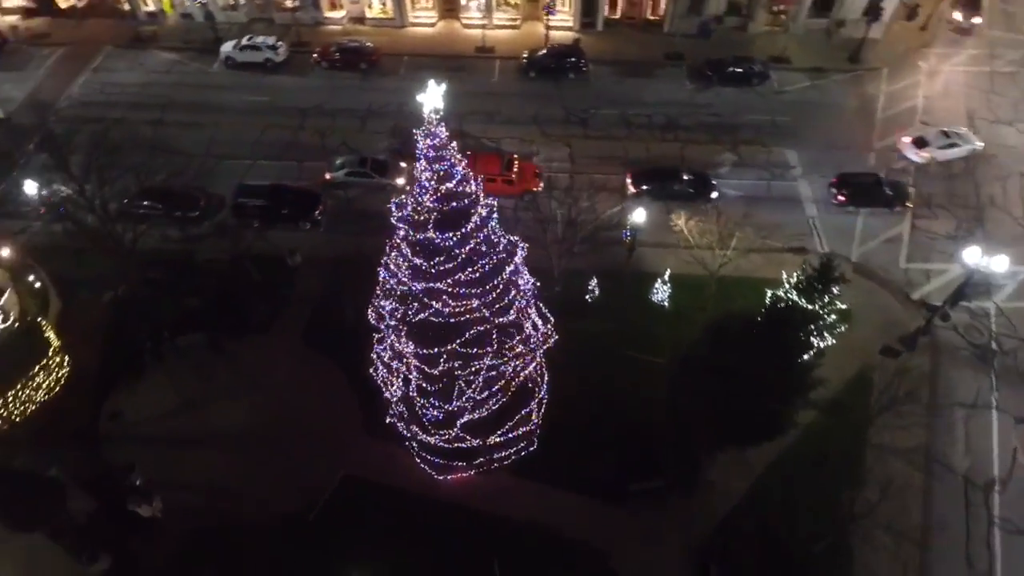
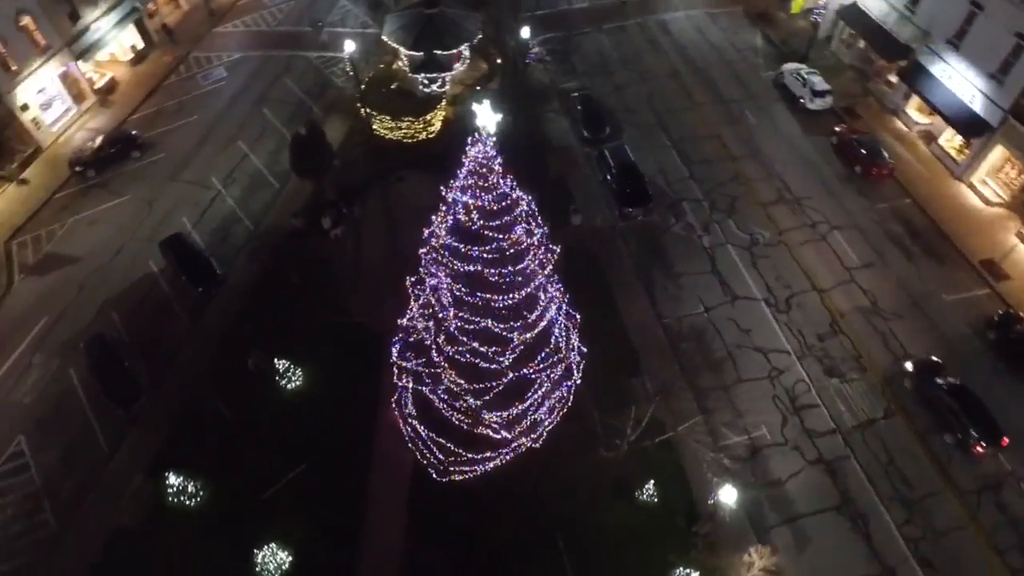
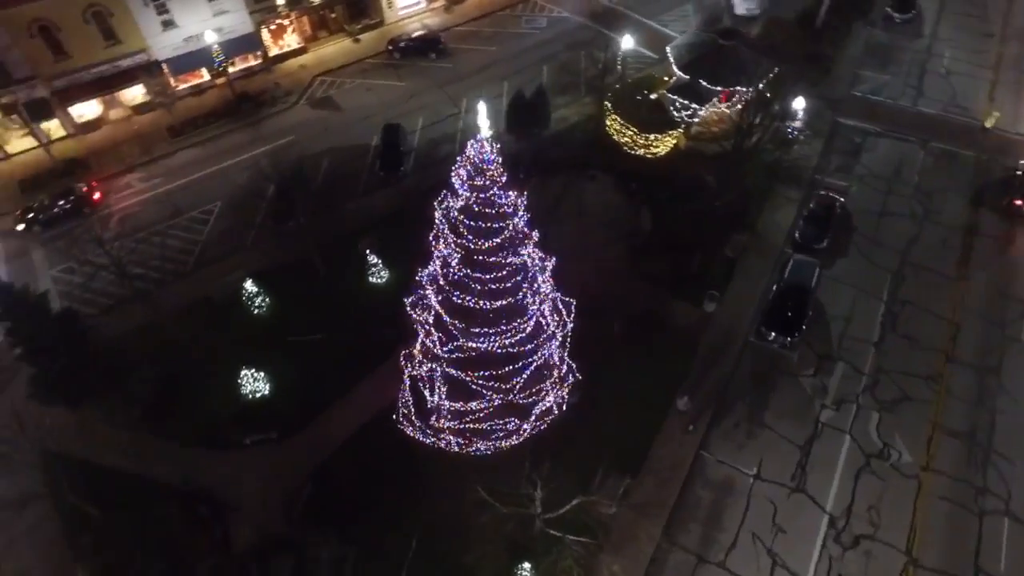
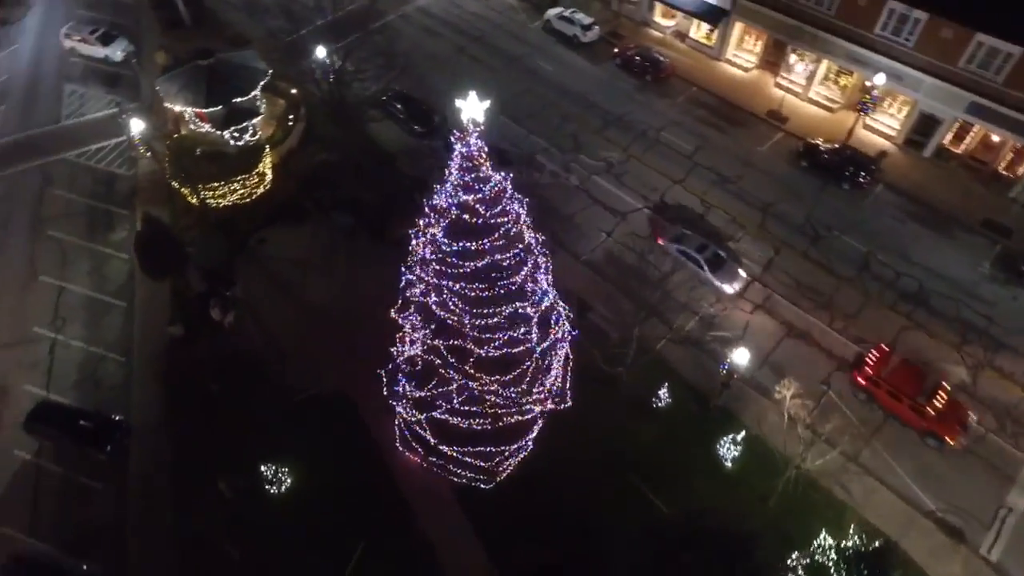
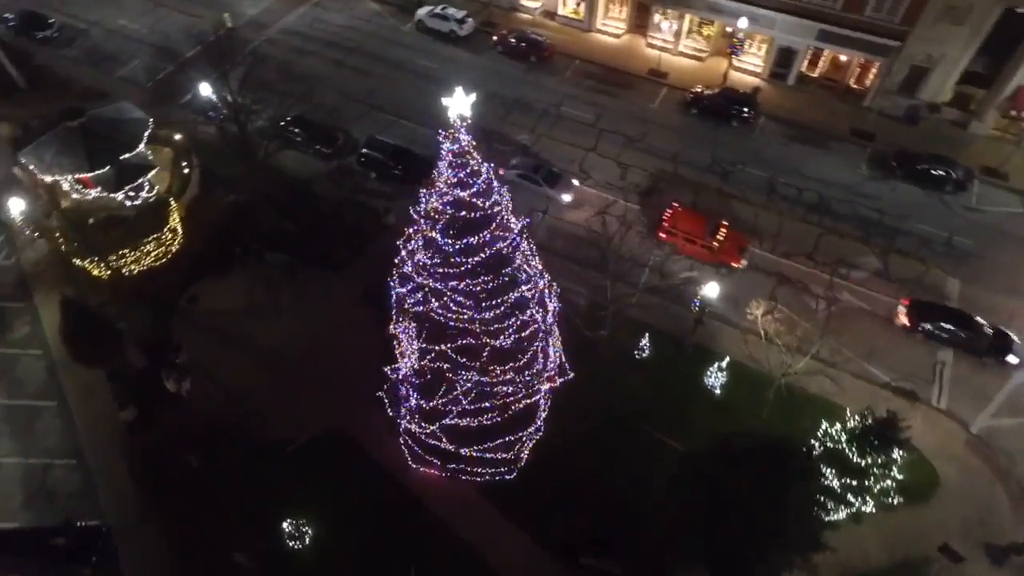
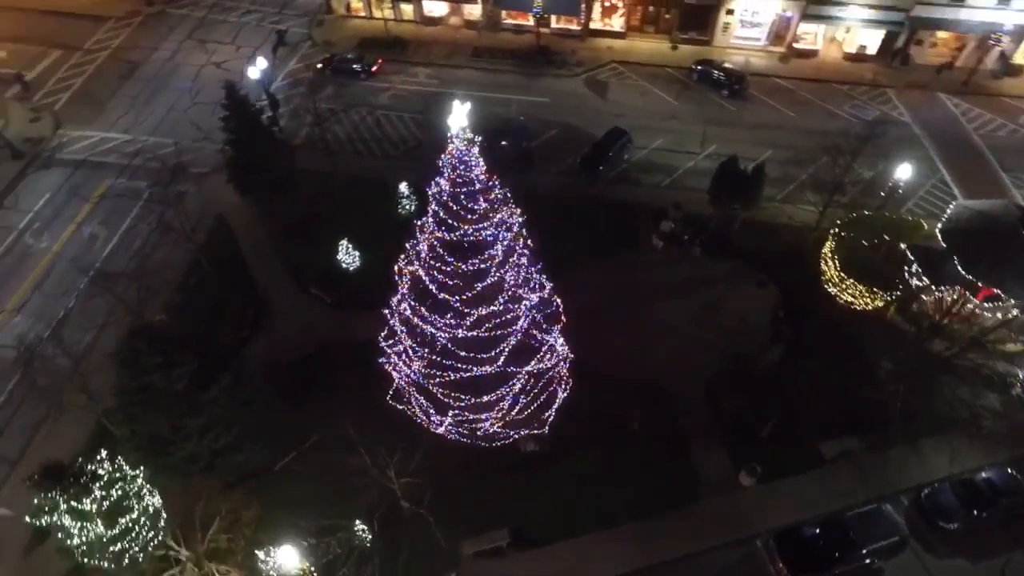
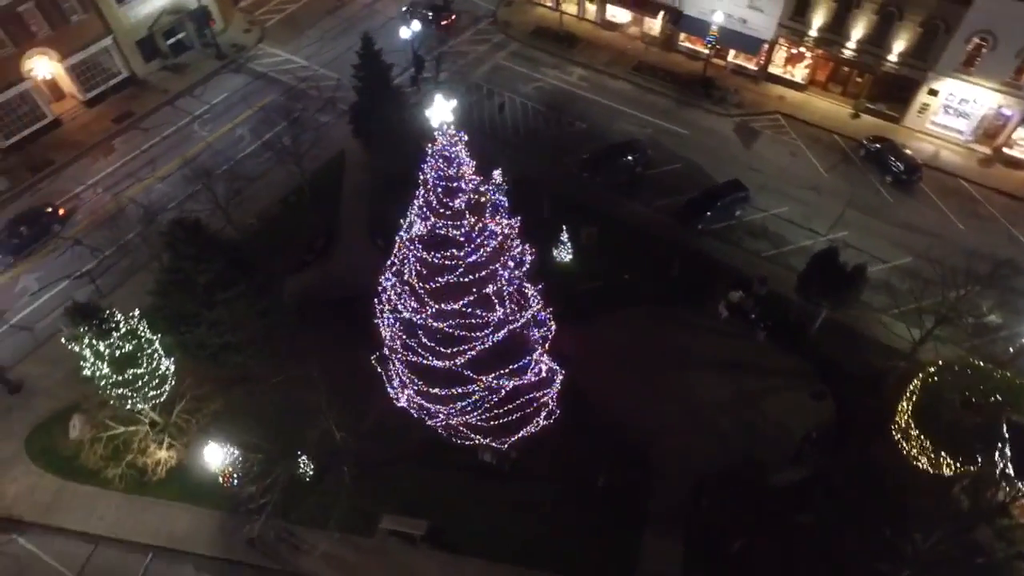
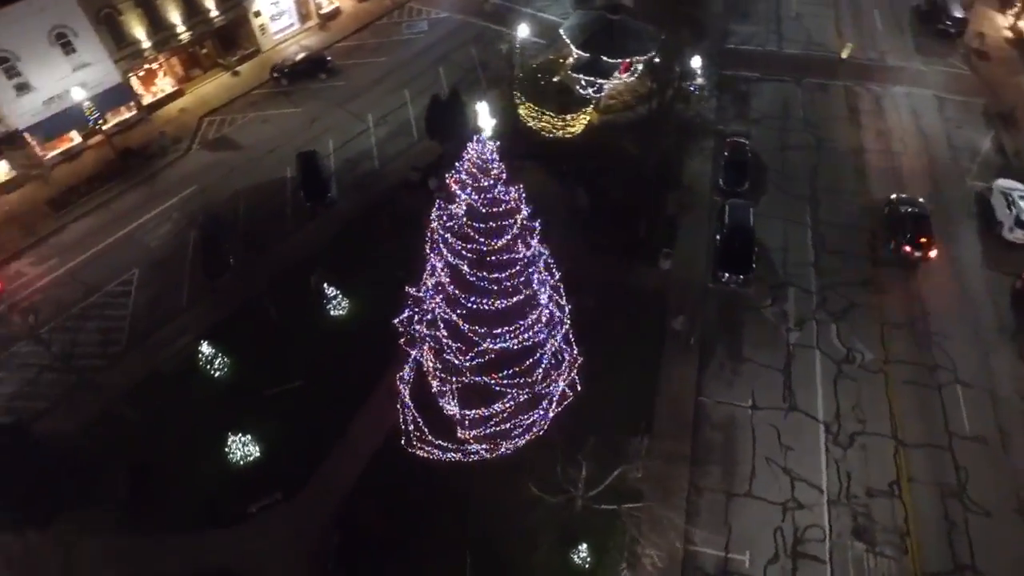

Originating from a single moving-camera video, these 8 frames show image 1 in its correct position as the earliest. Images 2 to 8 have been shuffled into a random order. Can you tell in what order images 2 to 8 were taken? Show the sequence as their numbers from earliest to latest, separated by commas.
5, 4, 2, 8, 3, 6, 7
